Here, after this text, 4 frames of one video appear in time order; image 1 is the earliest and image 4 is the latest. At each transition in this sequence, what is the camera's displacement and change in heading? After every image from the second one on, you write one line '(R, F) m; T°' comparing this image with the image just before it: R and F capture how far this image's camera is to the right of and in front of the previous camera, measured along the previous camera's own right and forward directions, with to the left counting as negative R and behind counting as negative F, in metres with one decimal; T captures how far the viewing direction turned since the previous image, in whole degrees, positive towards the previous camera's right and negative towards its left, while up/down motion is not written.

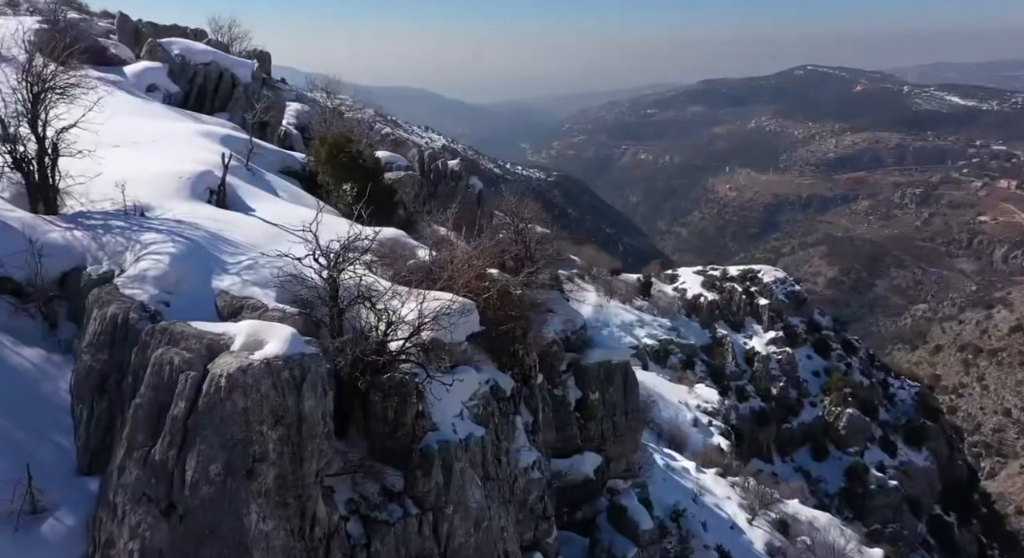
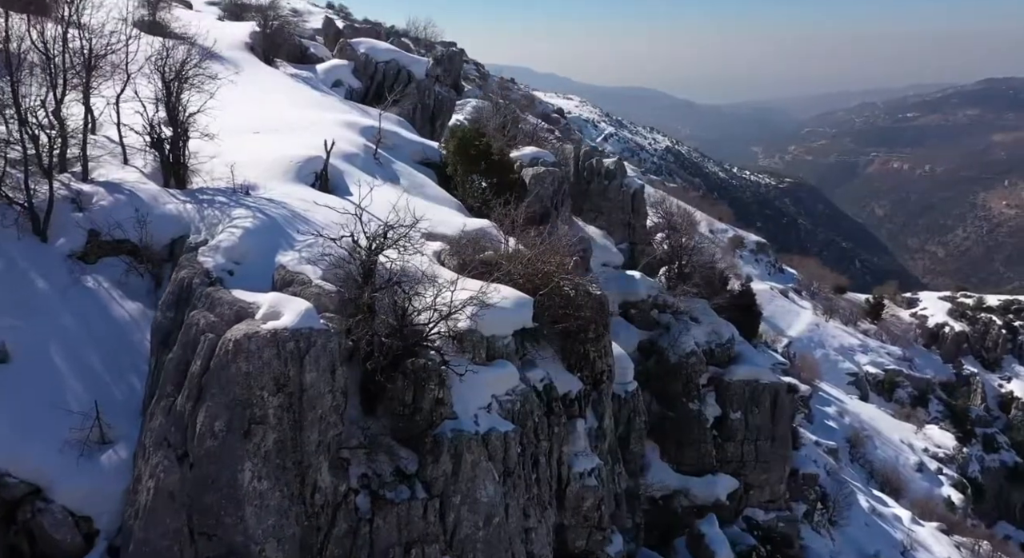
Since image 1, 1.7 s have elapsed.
(+3.8, +0.8) m; -17°
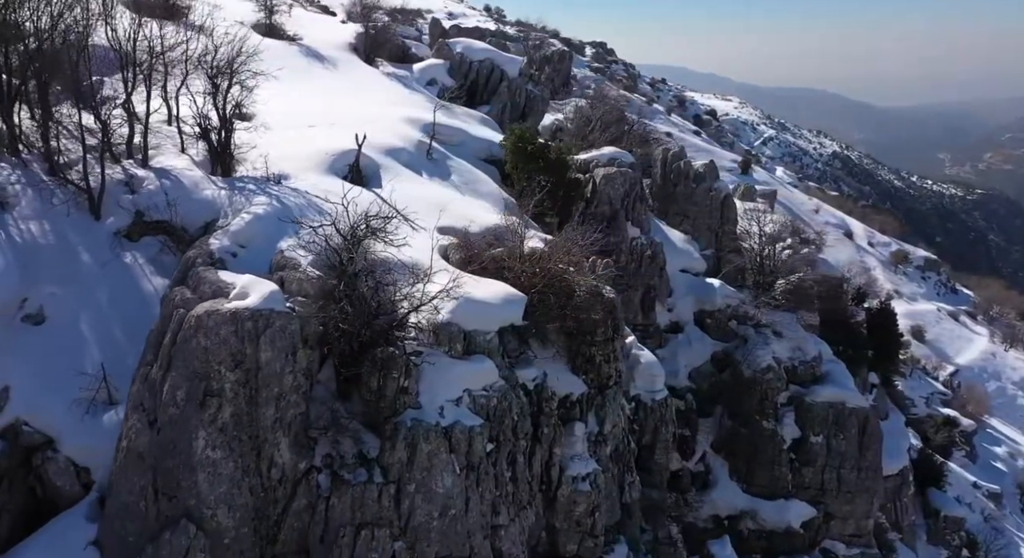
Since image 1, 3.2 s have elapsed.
(+3.8, +0.5) m; -12°
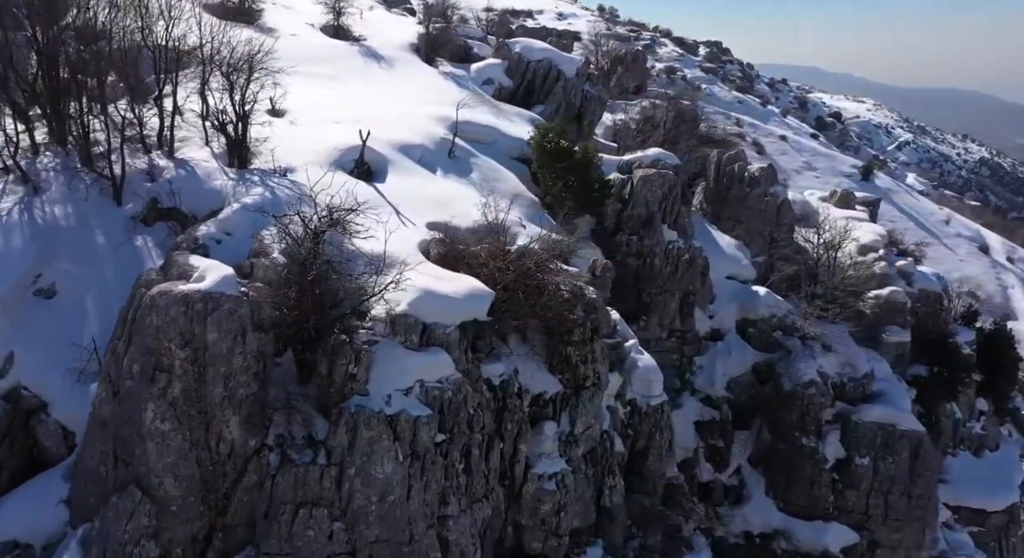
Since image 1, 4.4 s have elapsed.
(+3.7, +0.3) m; -9°
